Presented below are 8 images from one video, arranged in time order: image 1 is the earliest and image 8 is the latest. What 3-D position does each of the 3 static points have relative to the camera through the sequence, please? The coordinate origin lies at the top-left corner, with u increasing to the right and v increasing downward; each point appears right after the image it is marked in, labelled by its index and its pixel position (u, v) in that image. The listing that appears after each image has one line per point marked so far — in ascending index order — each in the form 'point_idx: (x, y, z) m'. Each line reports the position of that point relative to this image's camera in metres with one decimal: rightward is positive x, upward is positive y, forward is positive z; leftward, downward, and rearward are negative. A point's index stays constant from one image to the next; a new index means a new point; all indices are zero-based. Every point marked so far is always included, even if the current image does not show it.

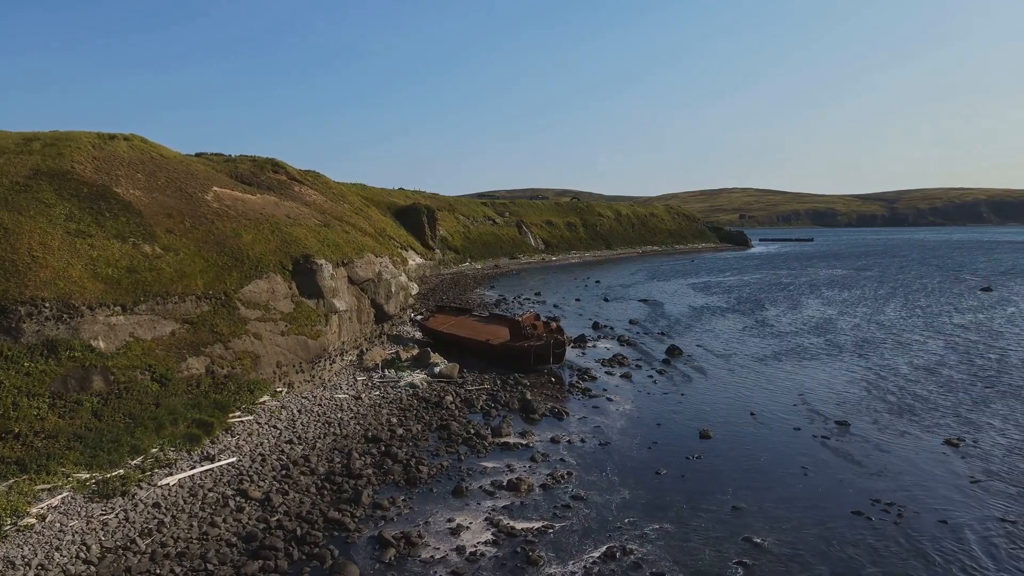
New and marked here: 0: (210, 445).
0: (-8.1, -4.2, +19.7) m
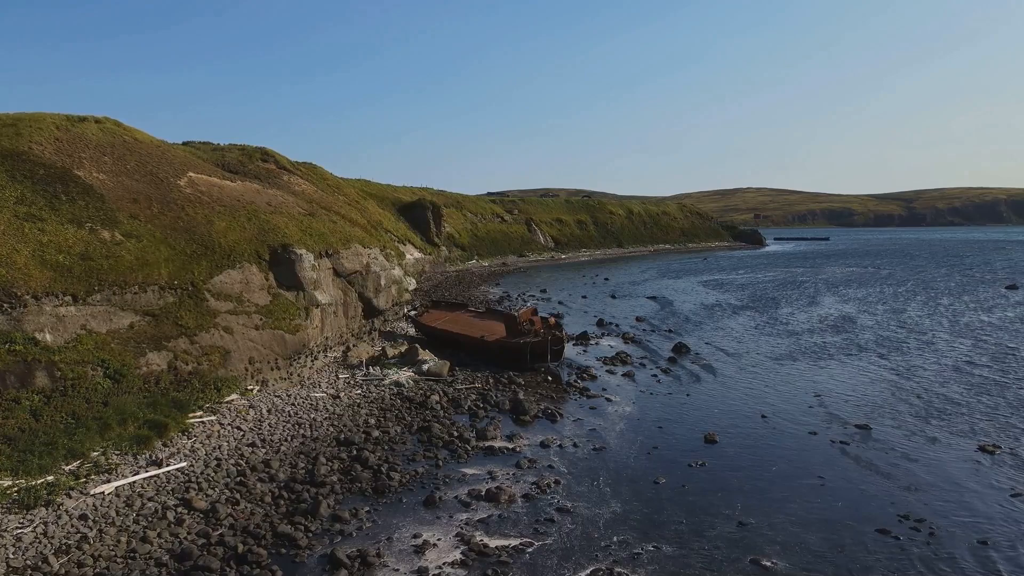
0: (-8.5, -3.9, +17.8) m
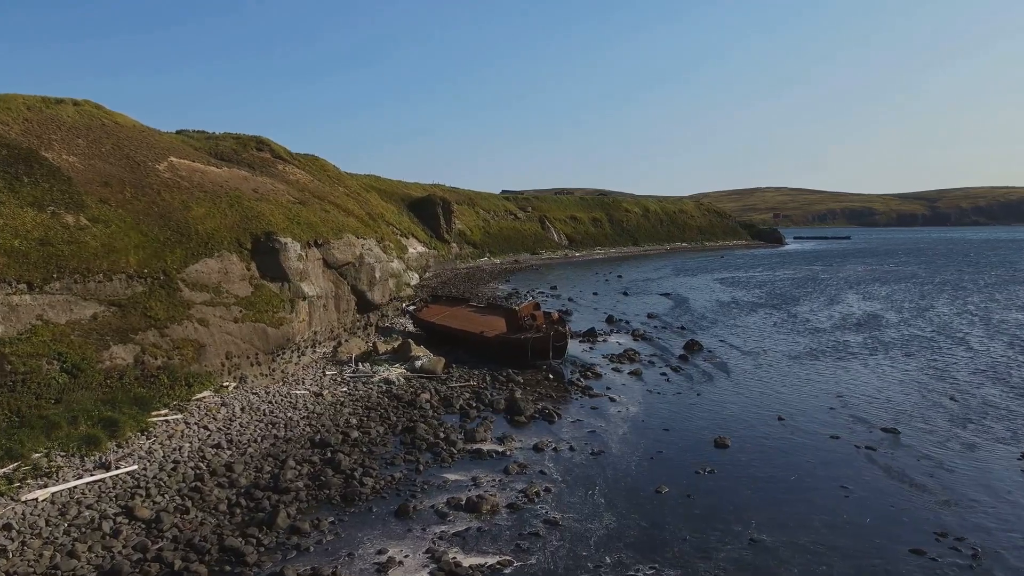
0: (-8.8, -3.6, +16.2) m
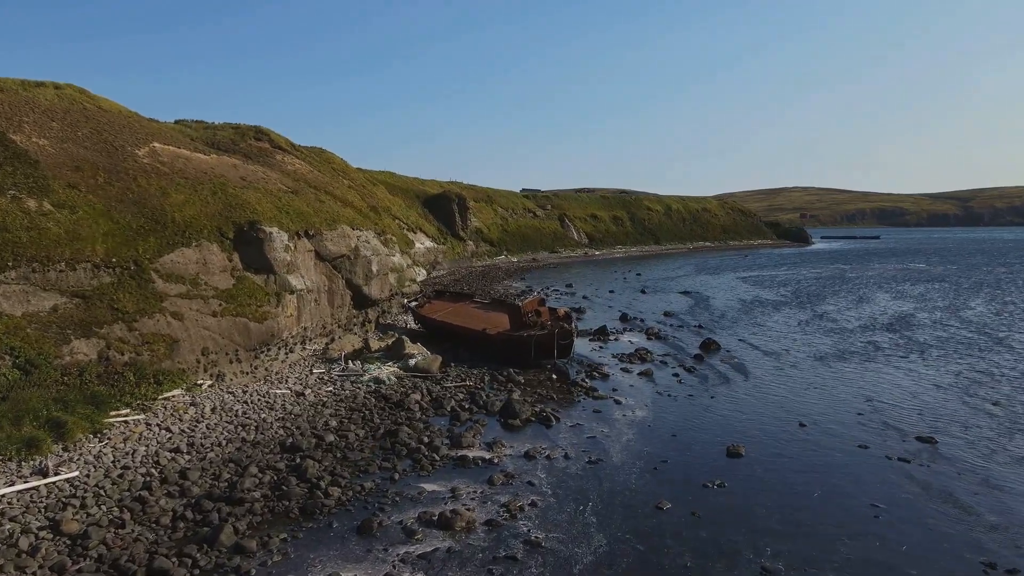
0: (-9.1, -3.3, +14.8) m
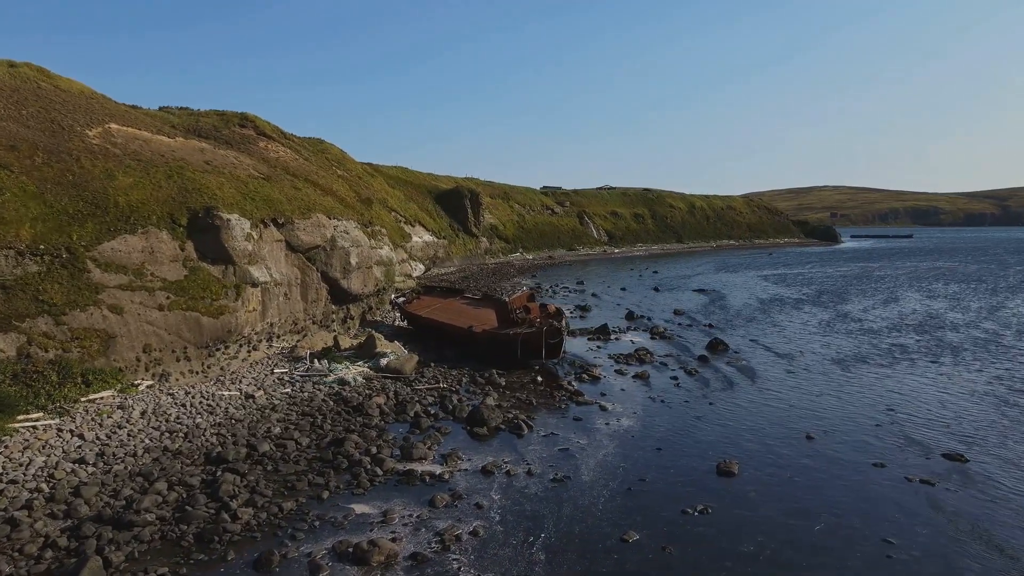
0: (-10.0, -3.1, +12.9) m
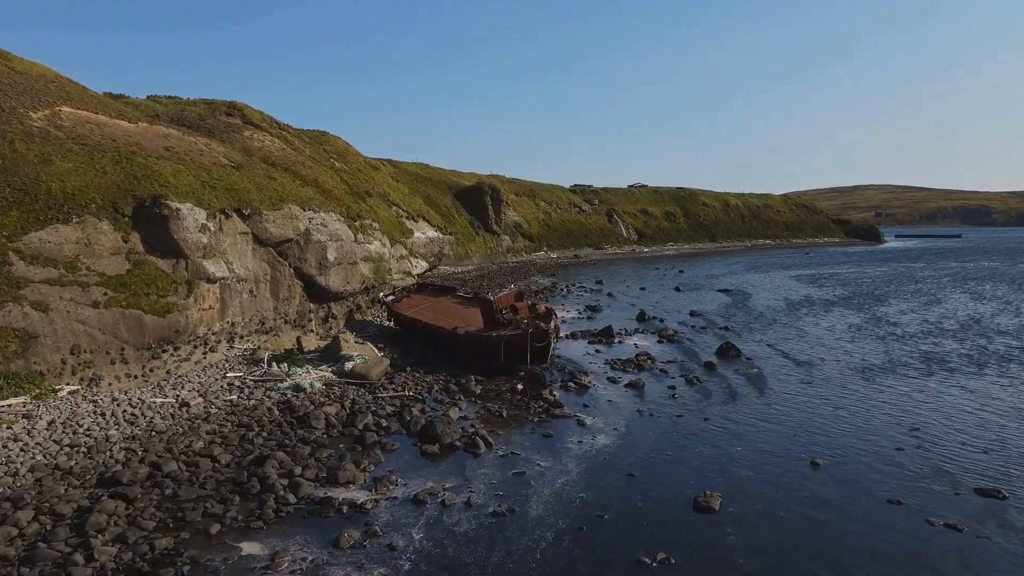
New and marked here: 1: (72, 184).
0: (-11.2, -2.9, +11.1) m
1: (-11.3, +2.7, +19.1) m
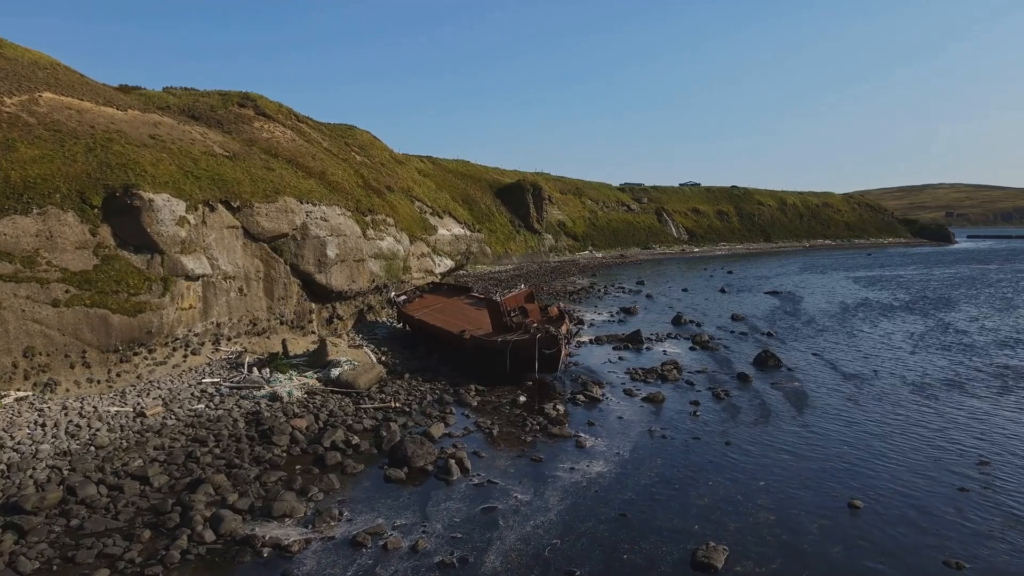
0: (-11.8, -2.9, +9.7) m
1: (-11.3, +2.8, +17.8) m
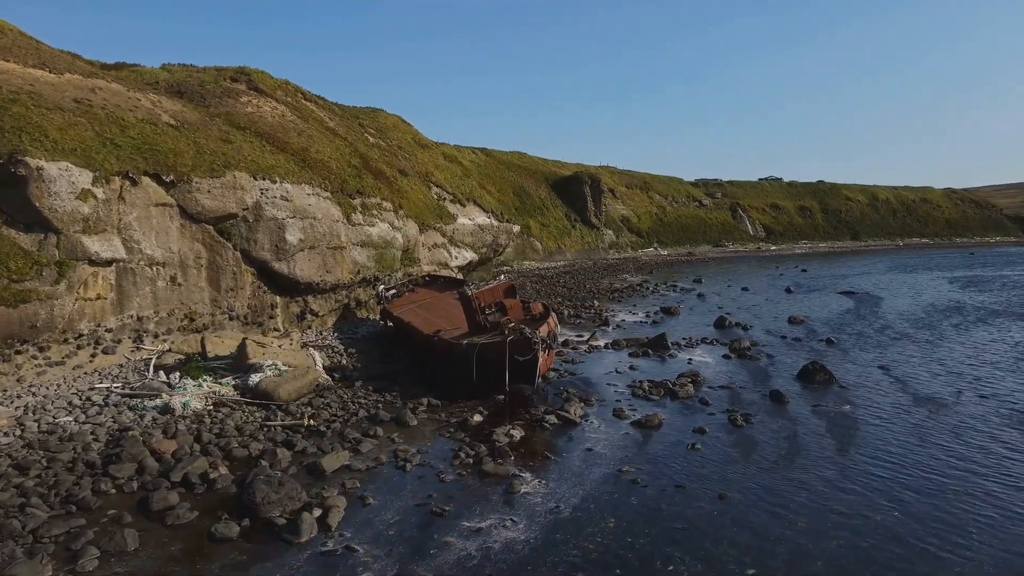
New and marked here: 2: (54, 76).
0: (-13.6, -2.5, +7.1) m
1: (-12.2, +3.1, +15.1) m
2: (-12.1, +5.7, +19.9) m
